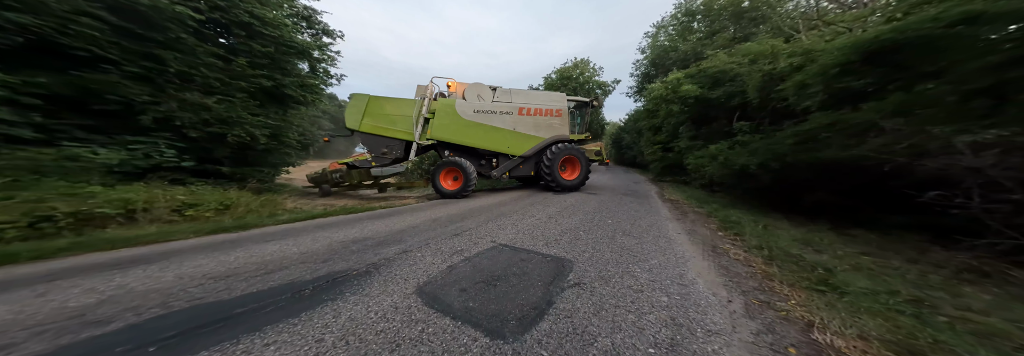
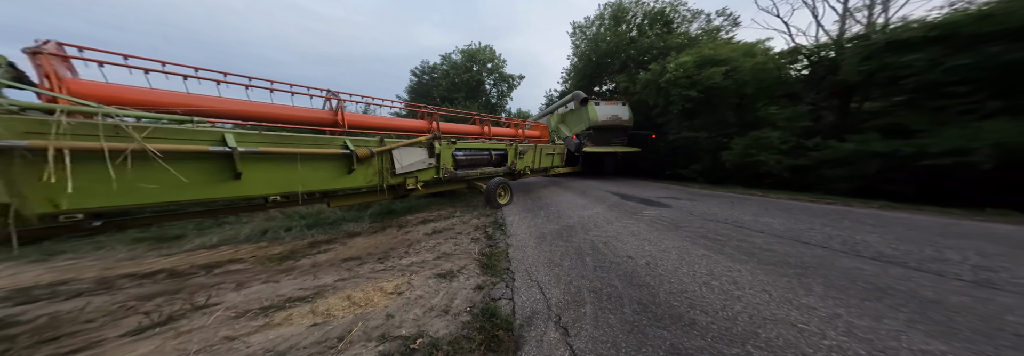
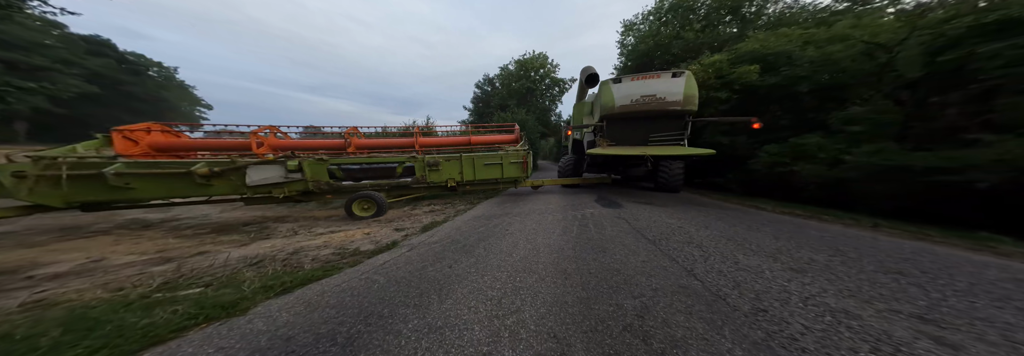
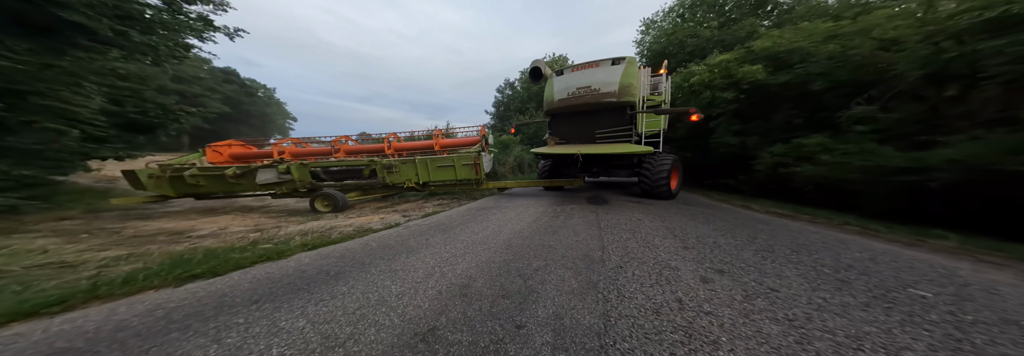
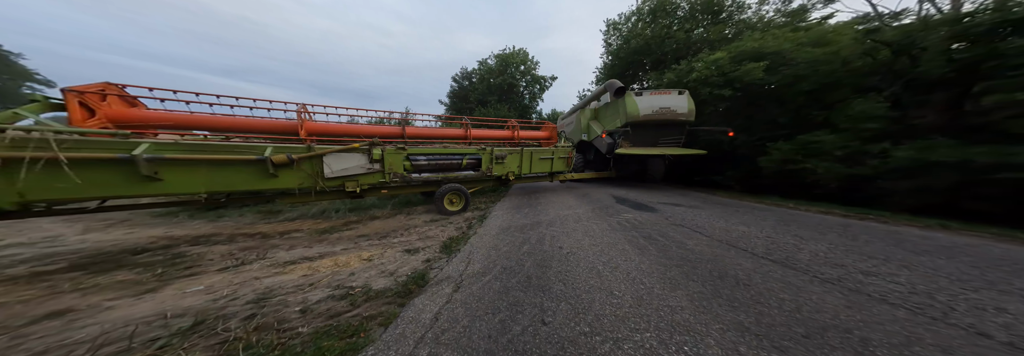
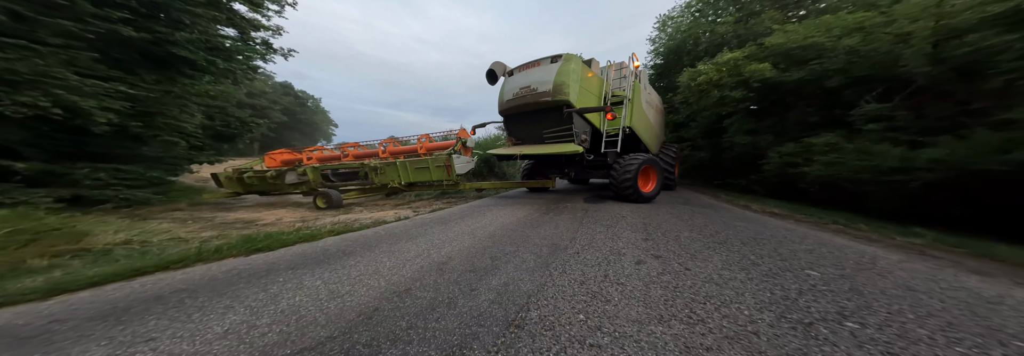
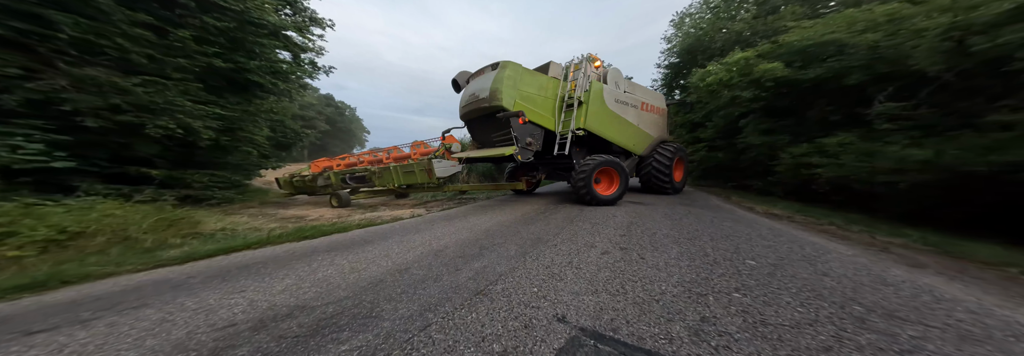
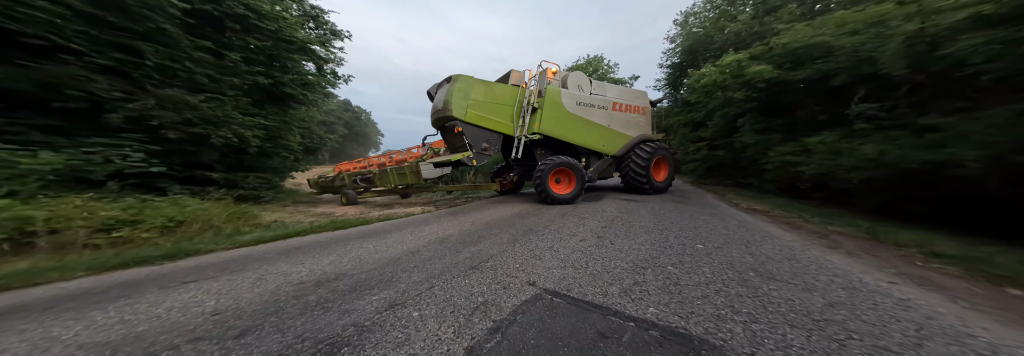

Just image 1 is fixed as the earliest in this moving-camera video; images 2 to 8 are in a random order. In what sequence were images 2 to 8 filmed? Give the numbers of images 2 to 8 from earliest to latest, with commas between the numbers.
8, 7, 6, 4, 3, 5, 2
